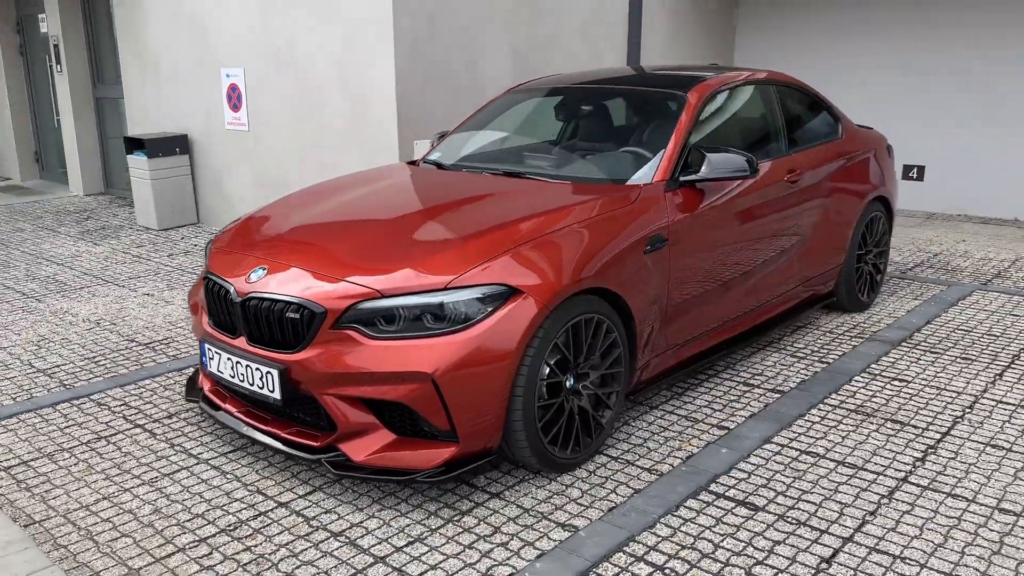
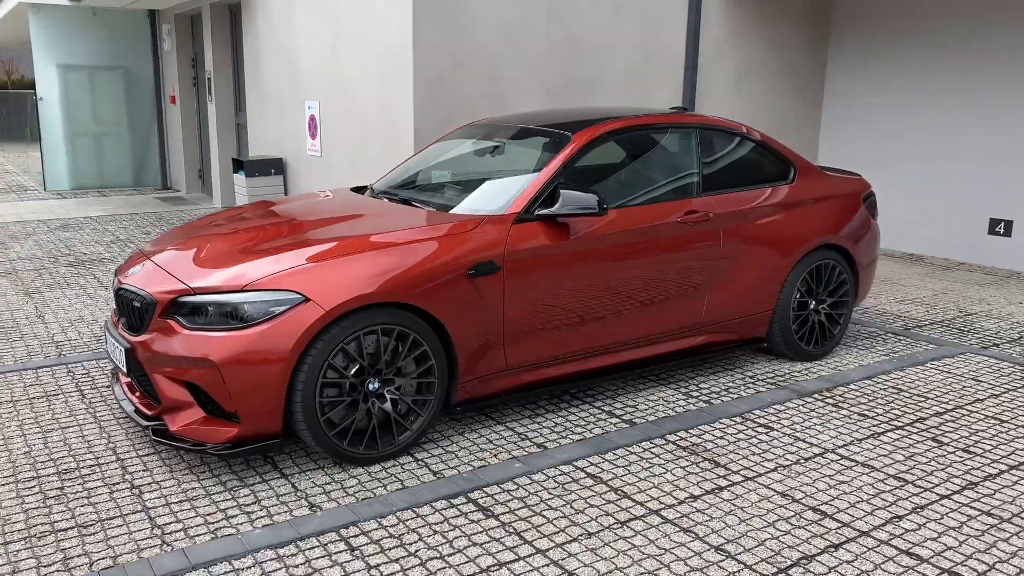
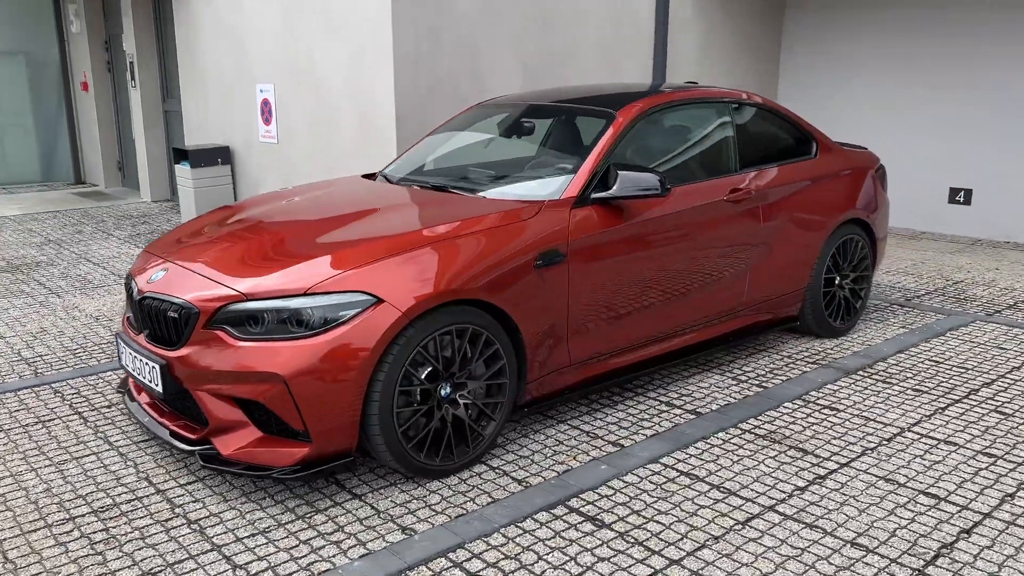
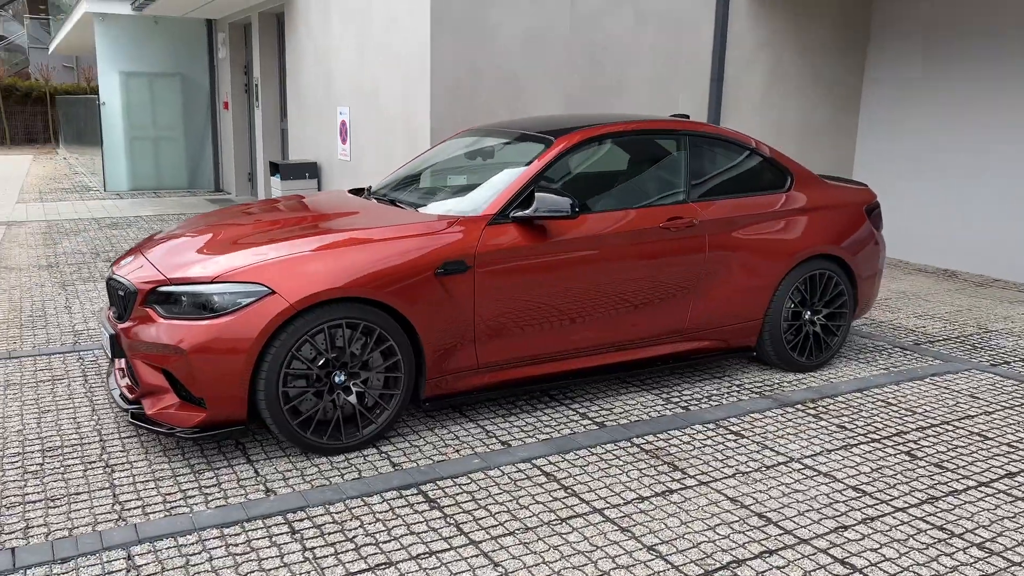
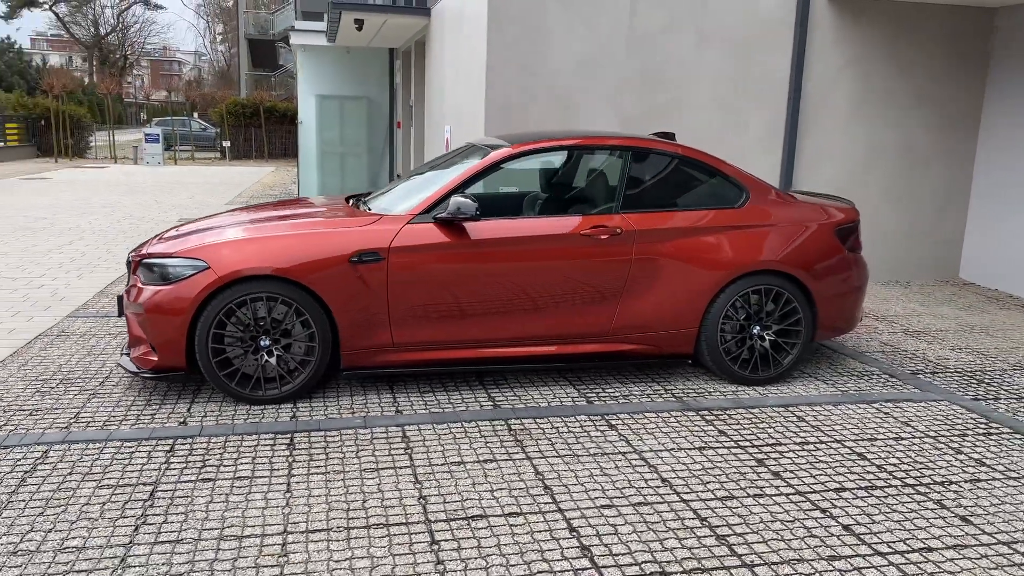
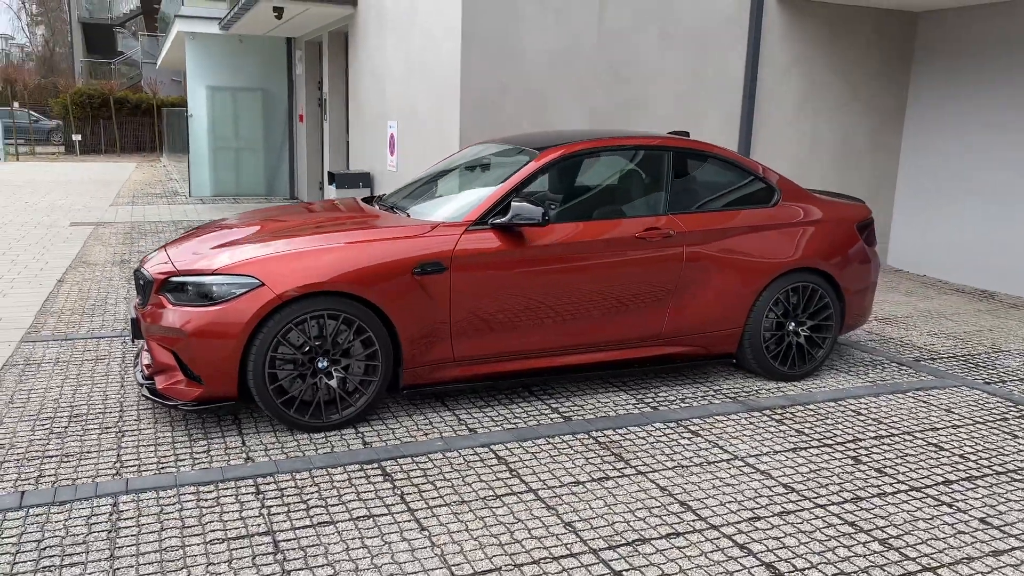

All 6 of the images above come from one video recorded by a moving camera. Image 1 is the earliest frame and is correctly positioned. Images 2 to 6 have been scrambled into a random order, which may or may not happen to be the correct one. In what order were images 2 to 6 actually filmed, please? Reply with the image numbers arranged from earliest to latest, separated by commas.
3, 2, 4, 6, 5
